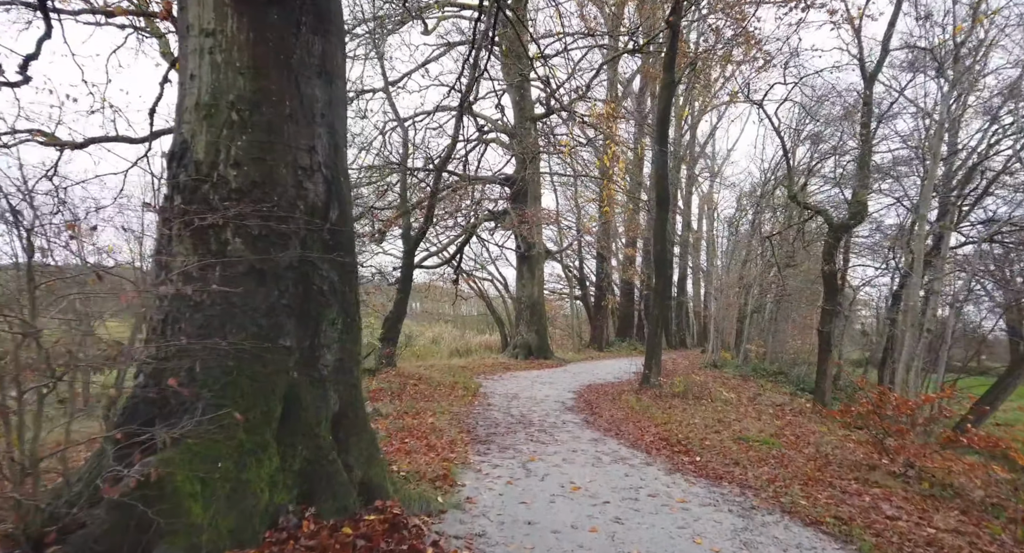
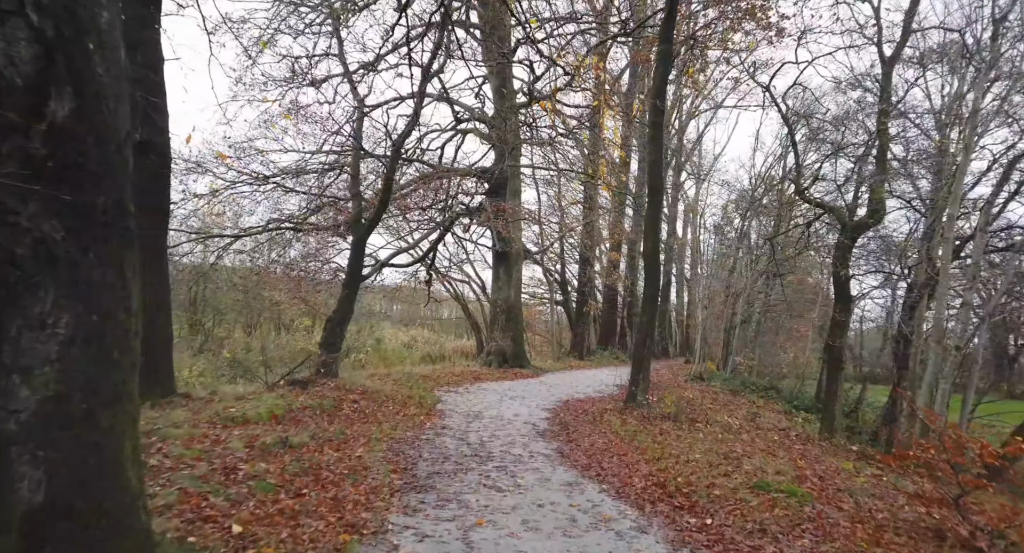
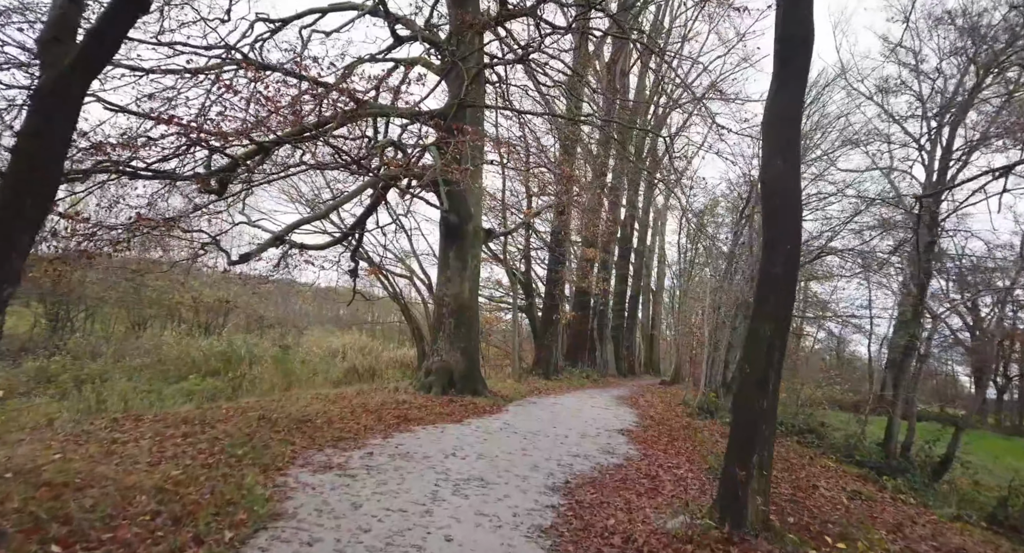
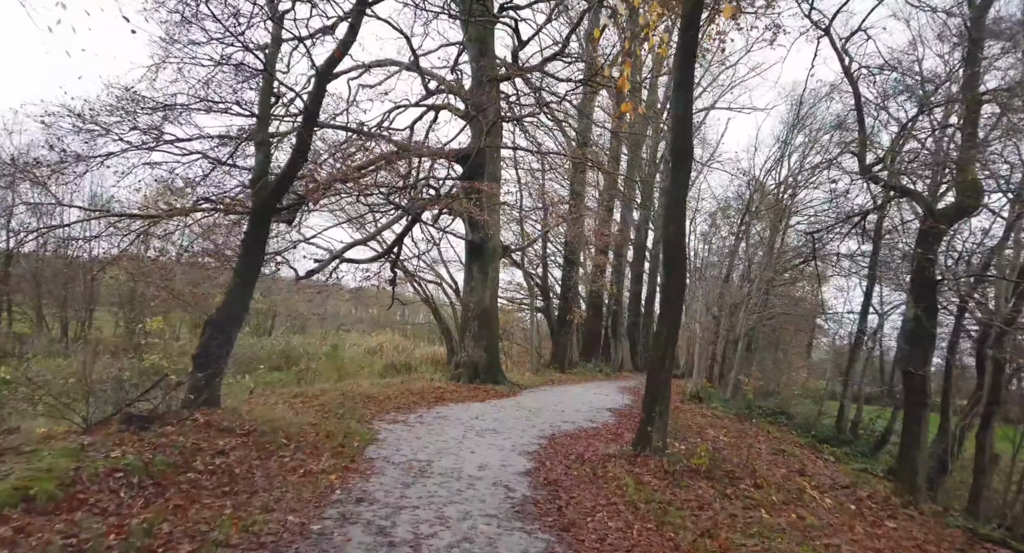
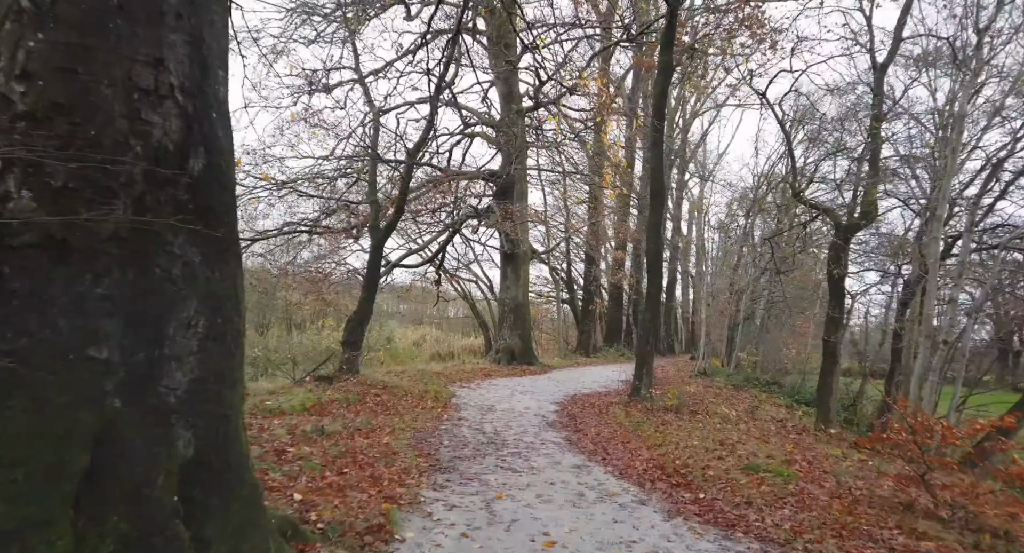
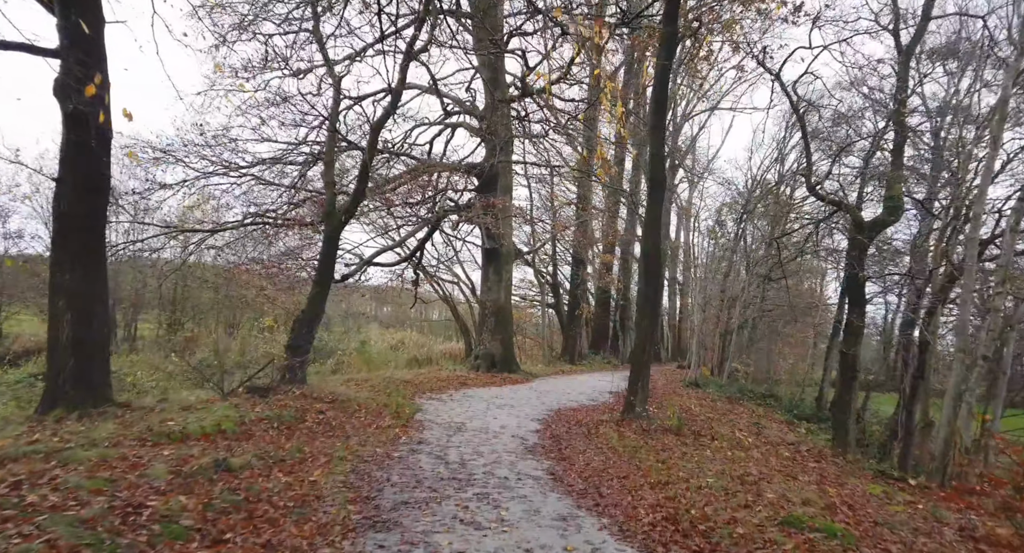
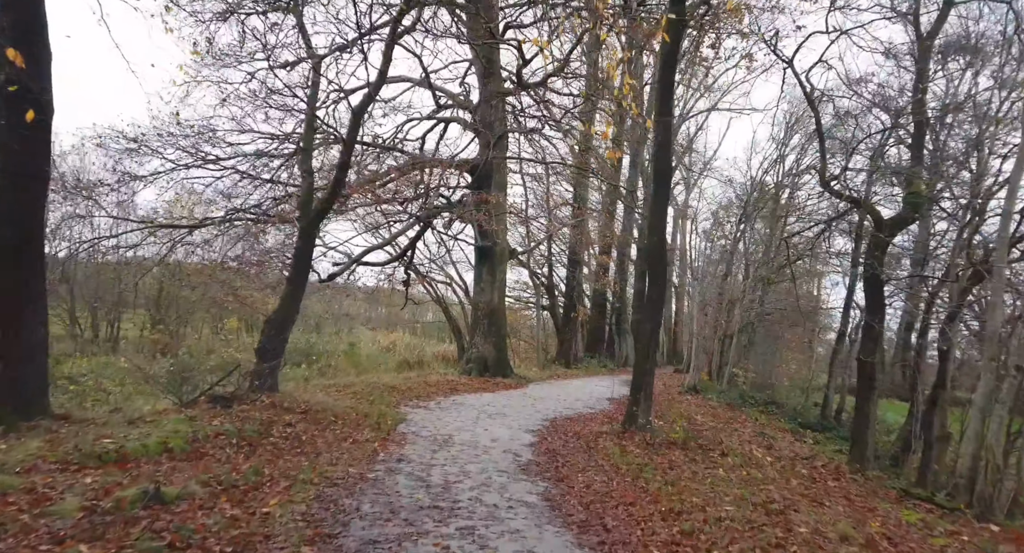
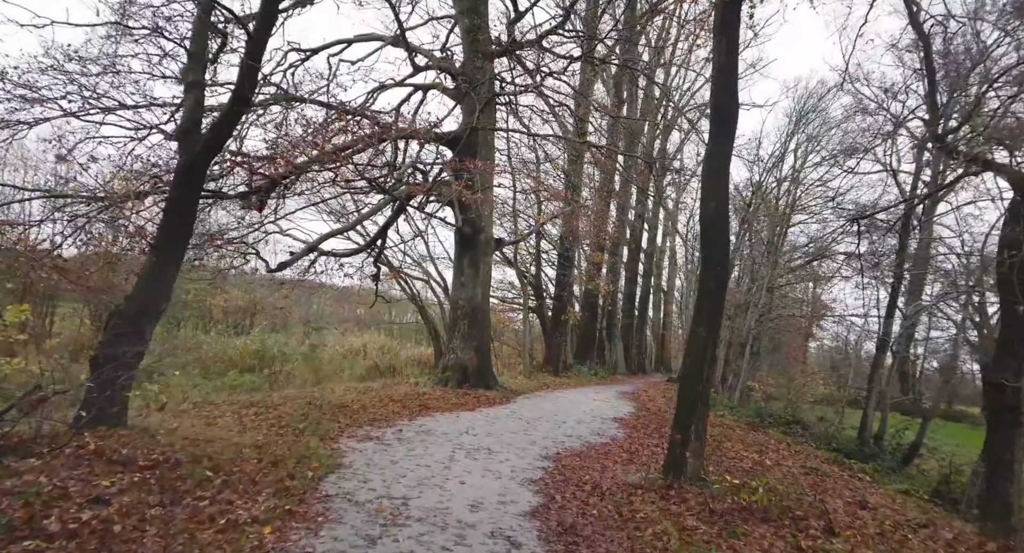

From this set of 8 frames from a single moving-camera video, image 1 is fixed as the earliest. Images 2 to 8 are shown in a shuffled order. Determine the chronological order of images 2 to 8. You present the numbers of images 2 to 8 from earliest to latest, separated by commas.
5, 2, 6, 7, 4, 8, 3
